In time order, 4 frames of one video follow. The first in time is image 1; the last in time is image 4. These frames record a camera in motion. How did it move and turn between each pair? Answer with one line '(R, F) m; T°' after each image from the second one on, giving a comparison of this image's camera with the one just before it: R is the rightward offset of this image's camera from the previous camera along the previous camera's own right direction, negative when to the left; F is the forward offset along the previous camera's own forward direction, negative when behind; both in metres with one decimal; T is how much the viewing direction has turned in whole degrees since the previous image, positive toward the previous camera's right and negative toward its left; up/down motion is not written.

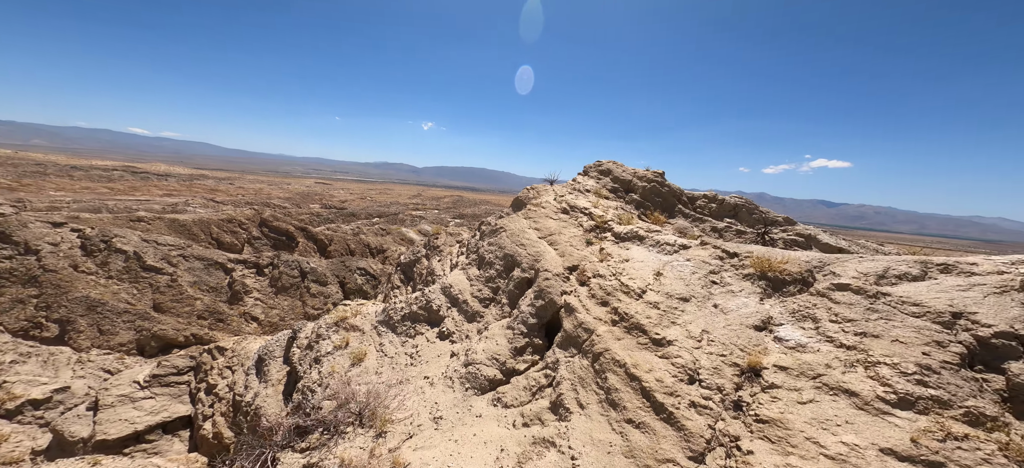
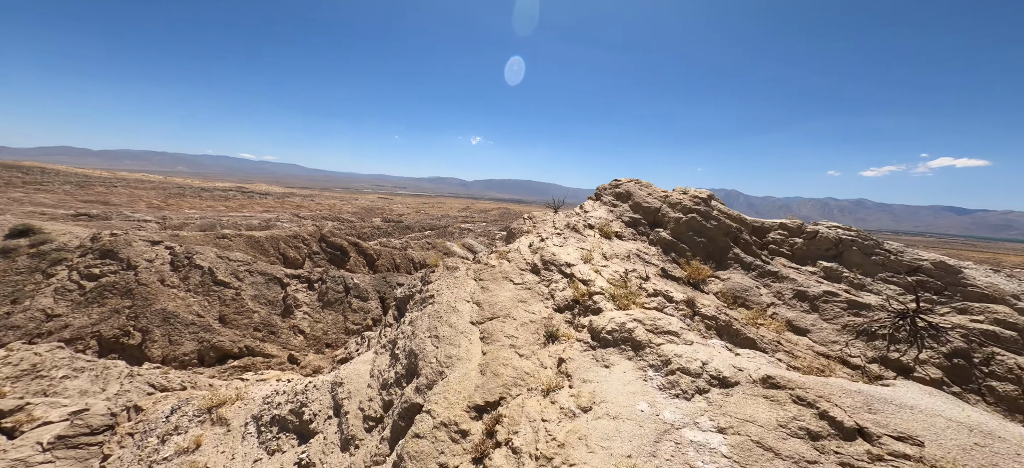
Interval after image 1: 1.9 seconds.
(+0.8, +1.5) m; -10°
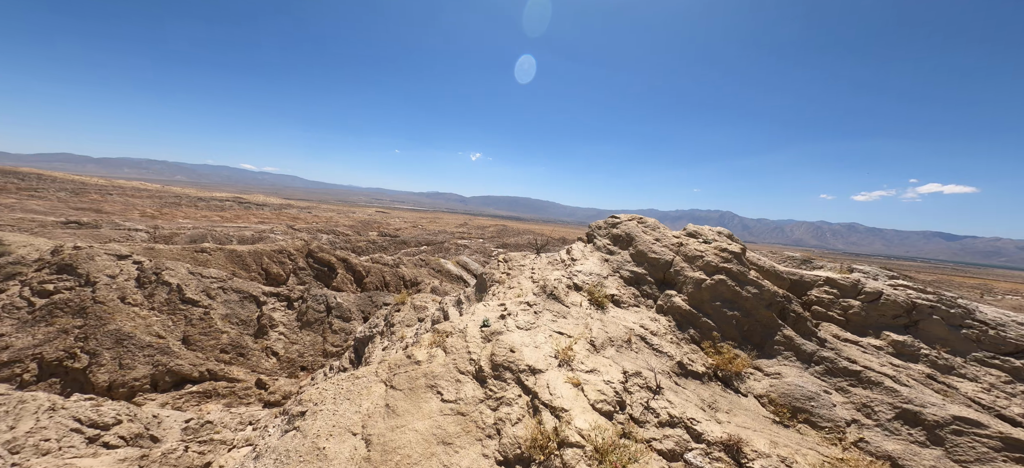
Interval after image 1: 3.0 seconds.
(+0.3, +1.0) m; +1°
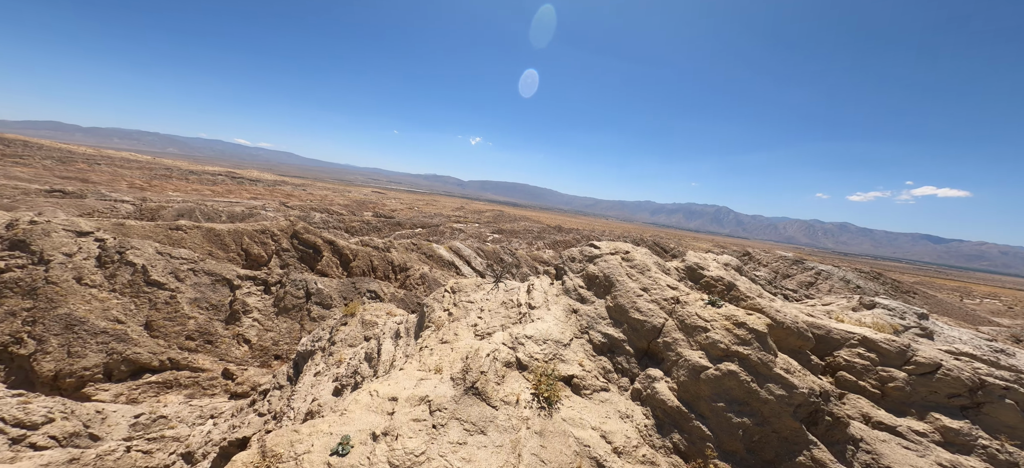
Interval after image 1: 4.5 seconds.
(+0.3, +0.8) m; +1°
